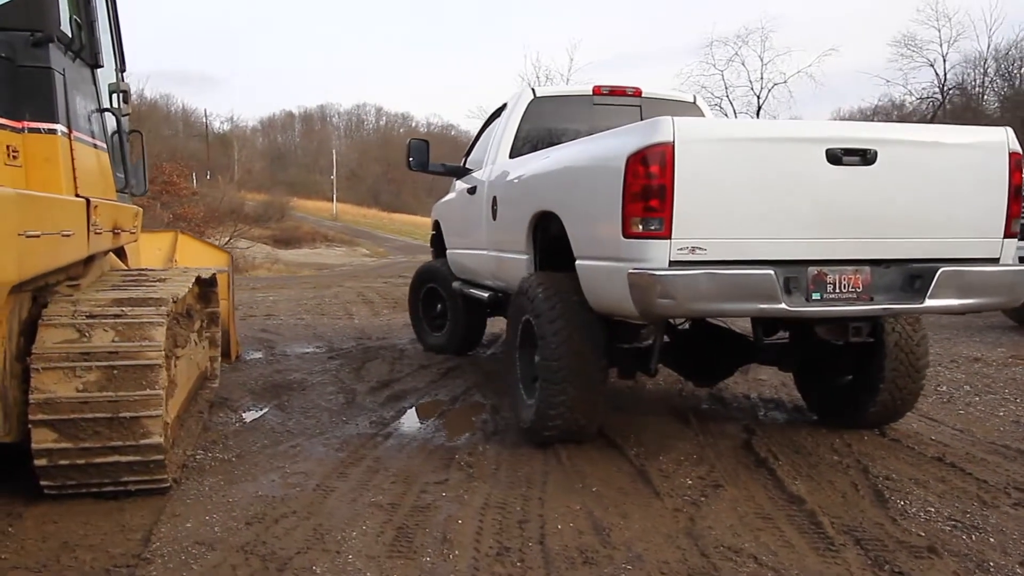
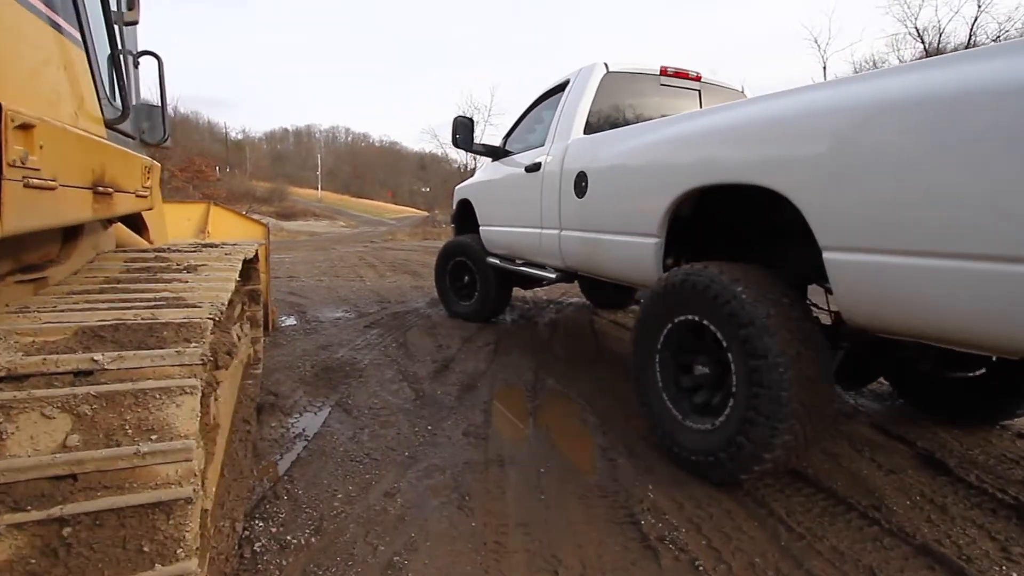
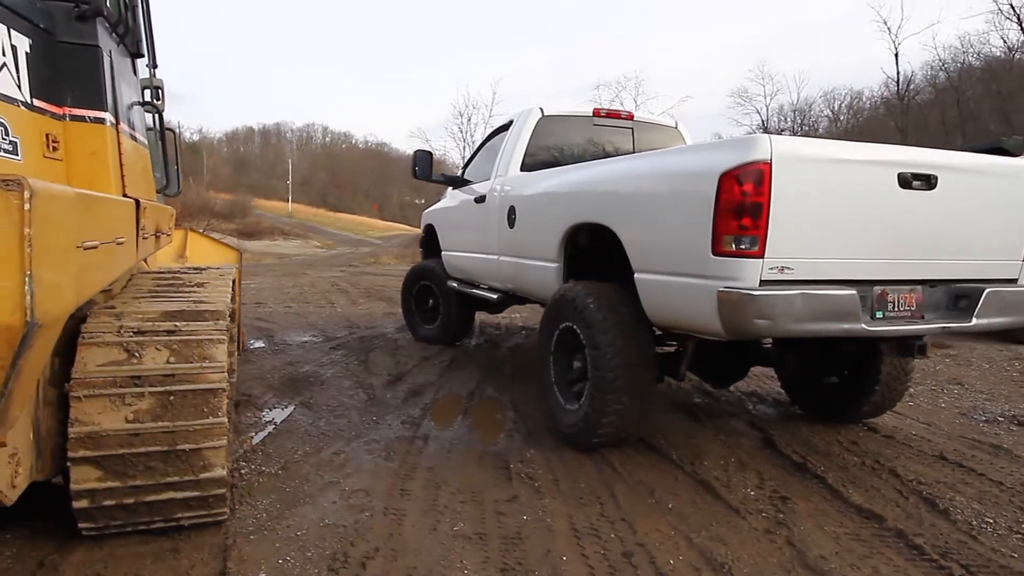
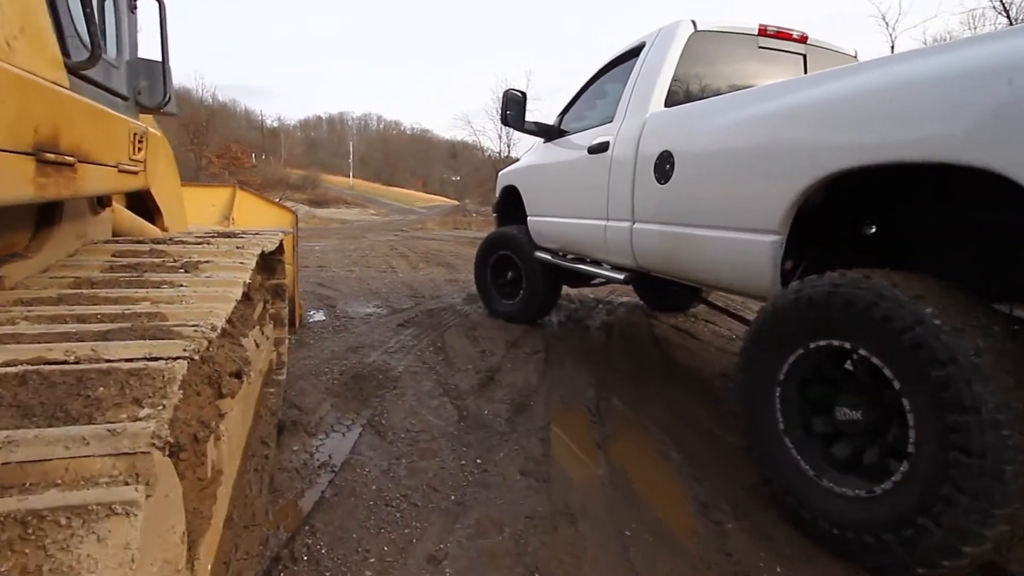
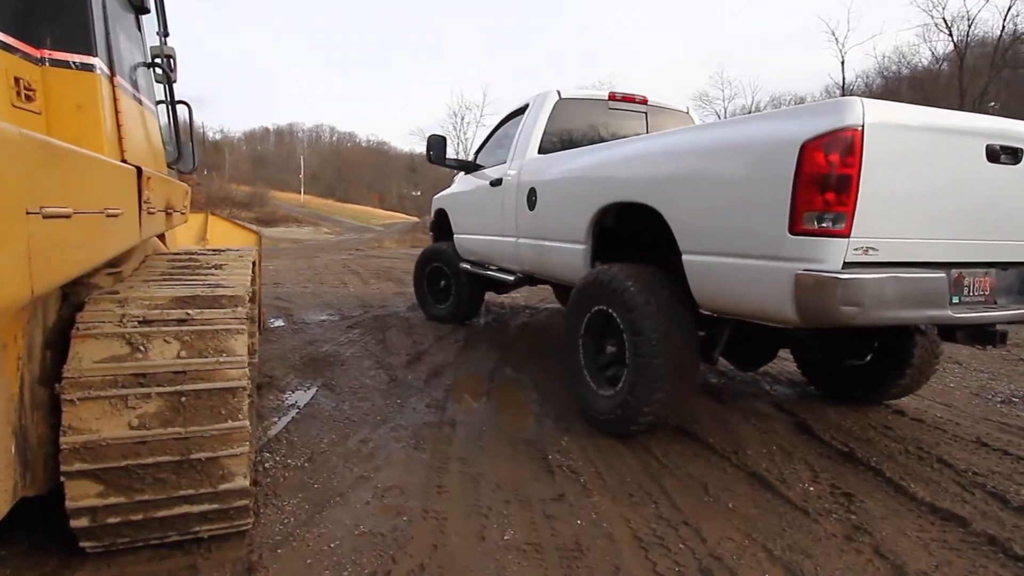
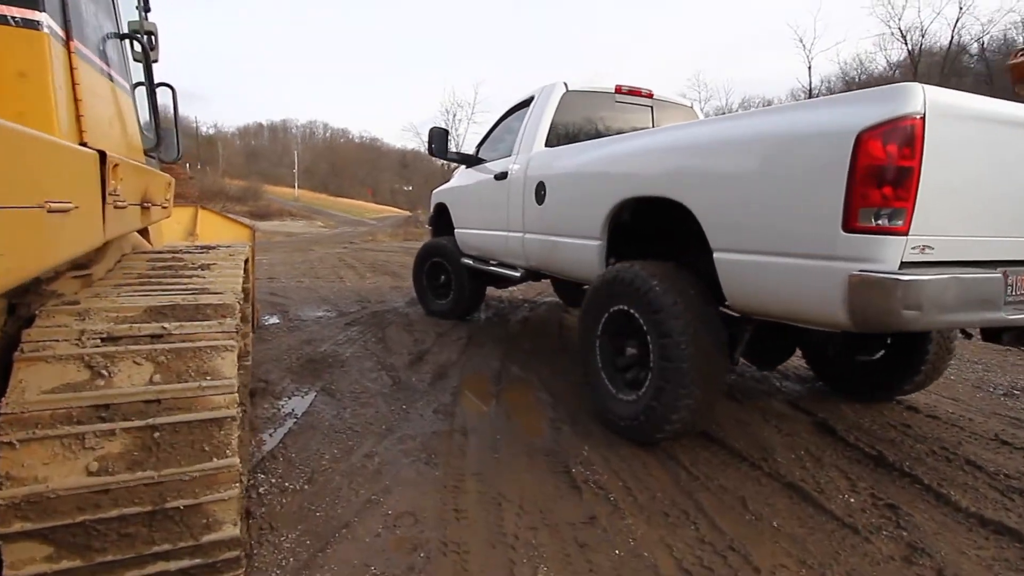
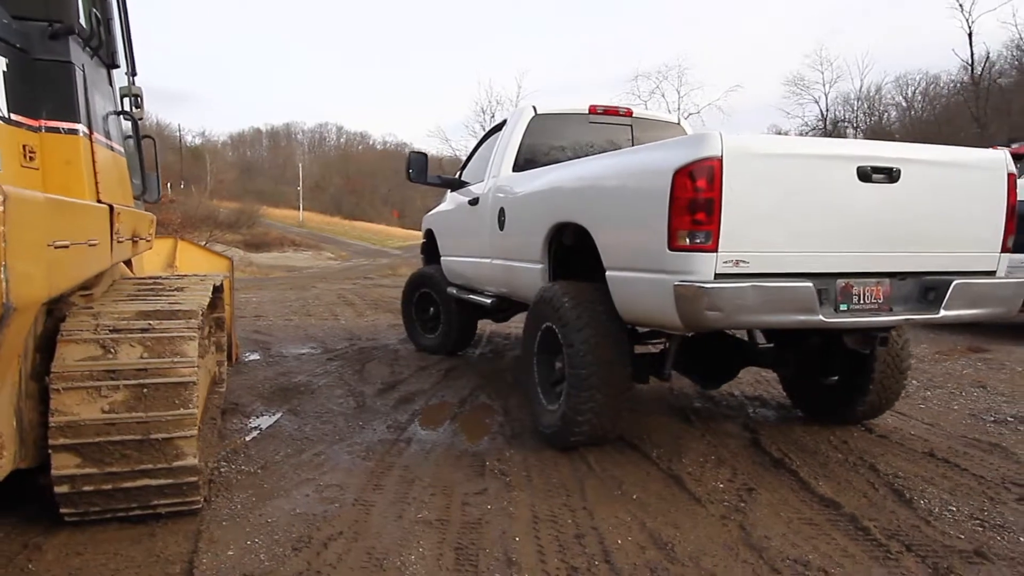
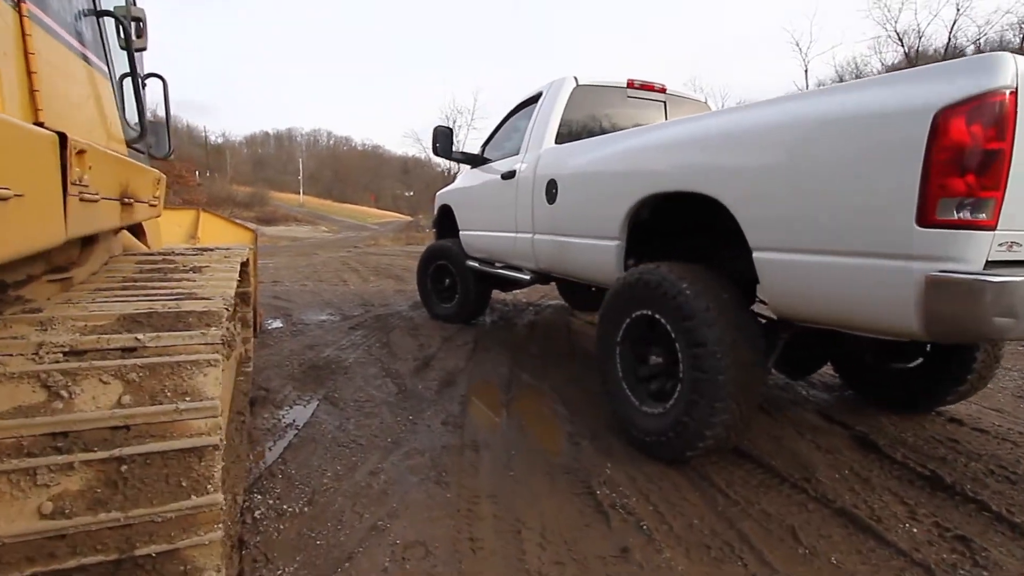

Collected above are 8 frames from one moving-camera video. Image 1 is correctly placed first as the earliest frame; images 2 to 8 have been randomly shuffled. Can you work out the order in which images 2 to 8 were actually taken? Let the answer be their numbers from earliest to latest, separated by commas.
7, 3, 5, 6, 8, 2, 4
